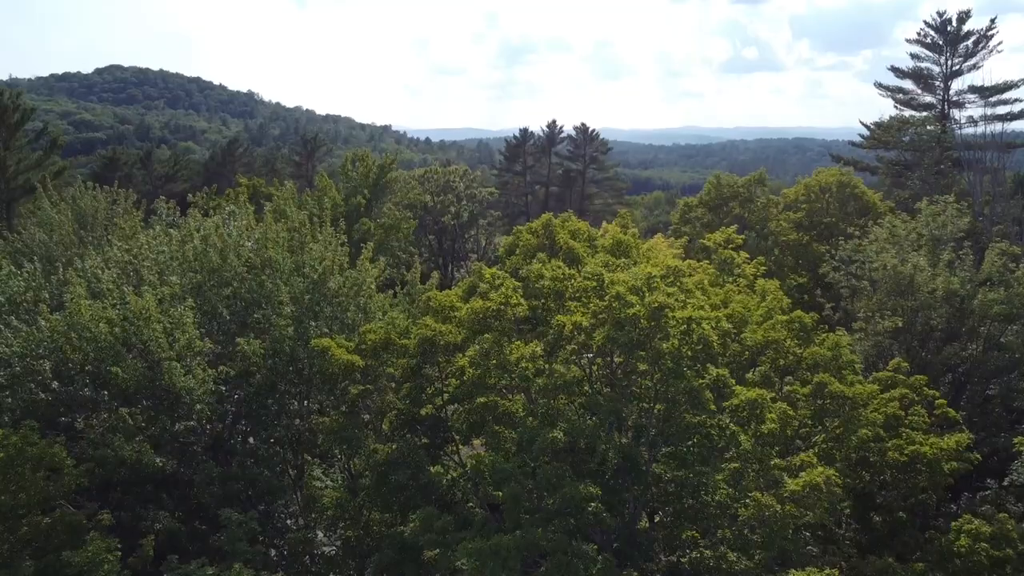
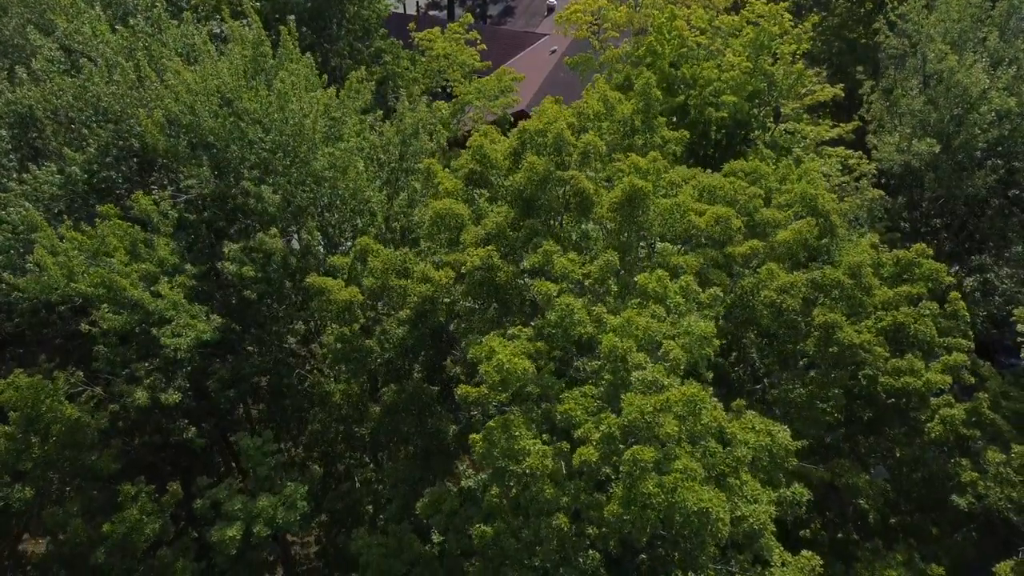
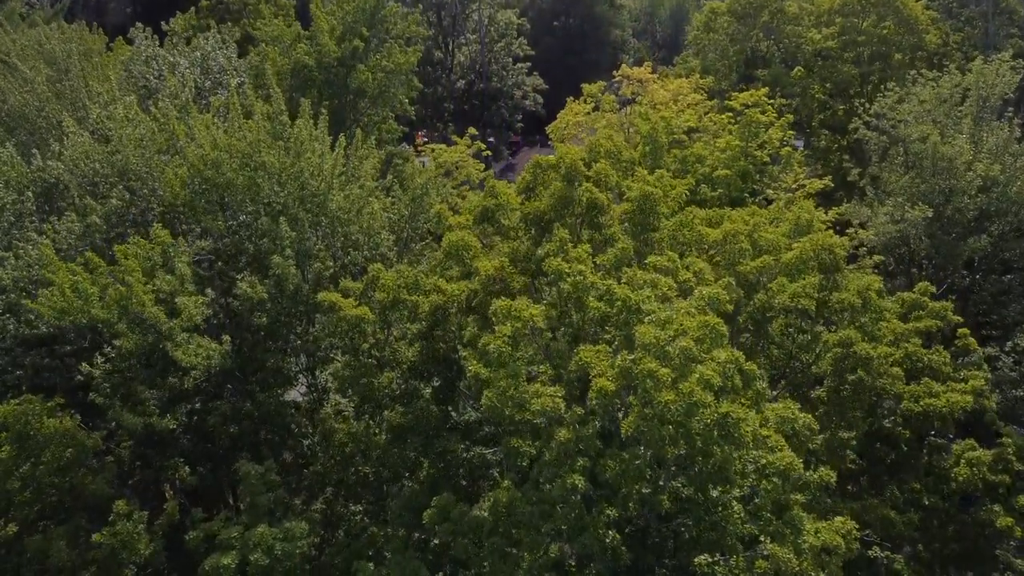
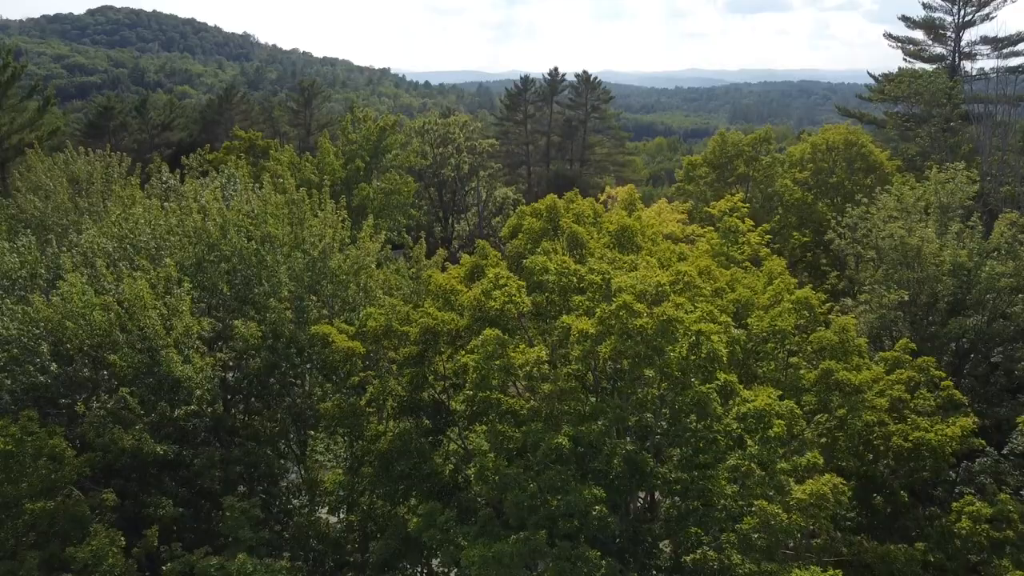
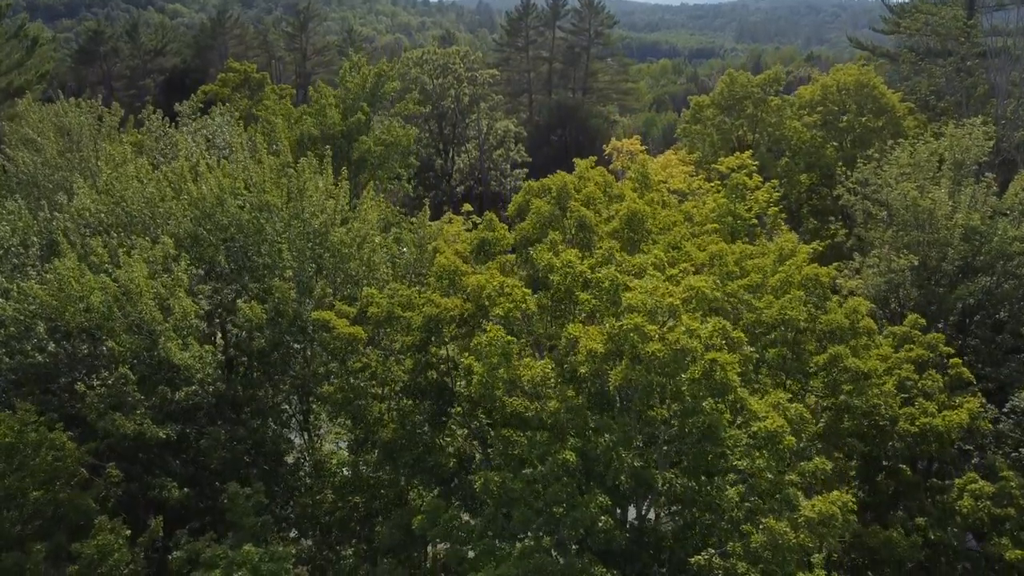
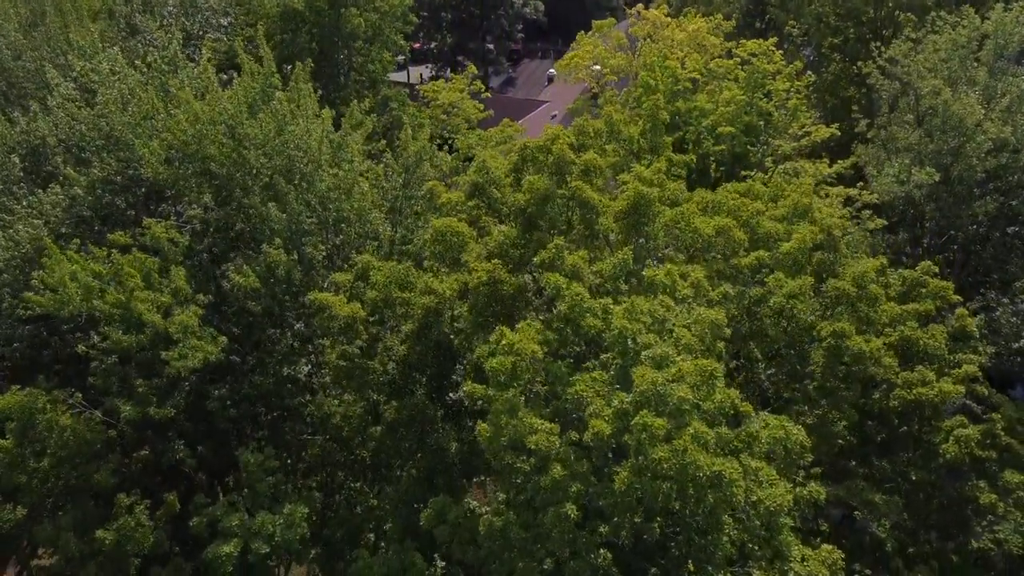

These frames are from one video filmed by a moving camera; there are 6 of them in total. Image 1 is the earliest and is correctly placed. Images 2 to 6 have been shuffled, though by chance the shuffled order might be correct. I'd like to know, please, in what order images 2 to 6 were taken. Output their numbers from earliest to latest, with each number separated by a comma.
4, 5, 3, 6, 2
